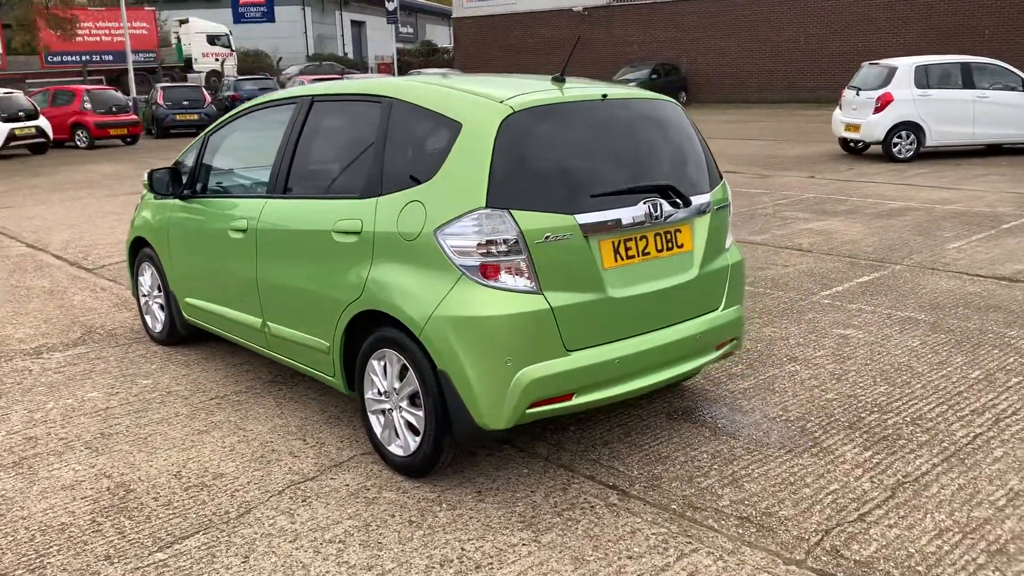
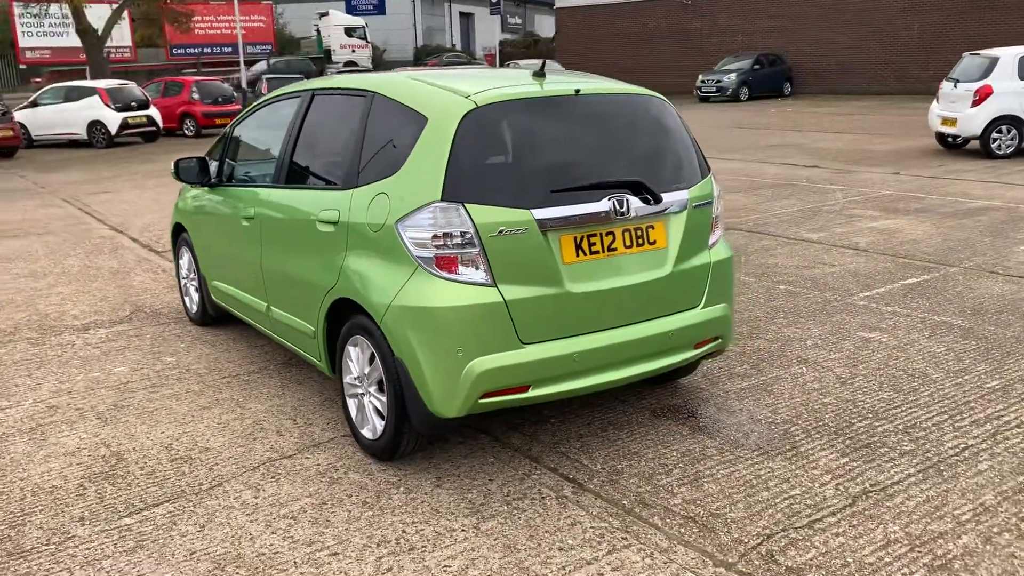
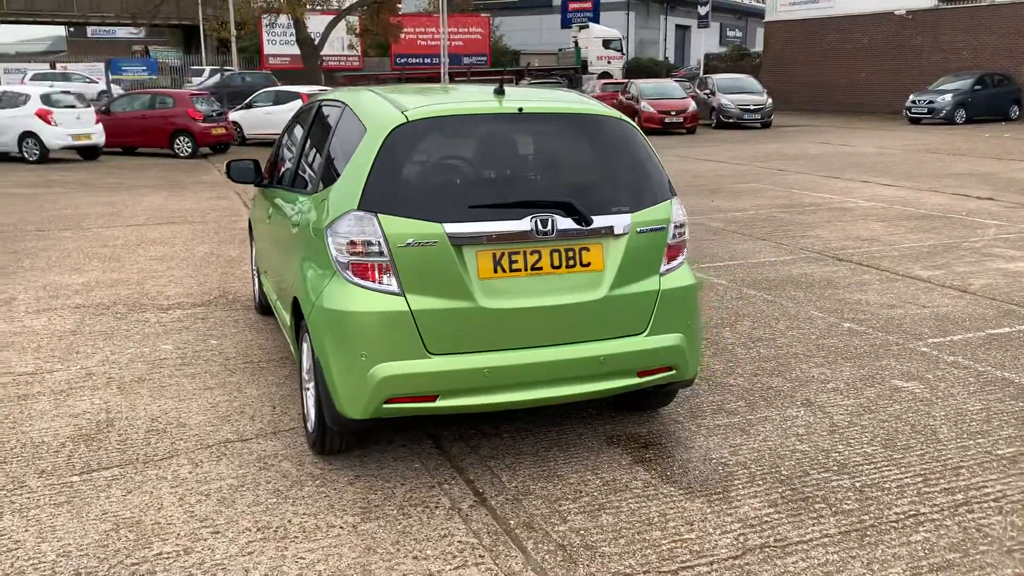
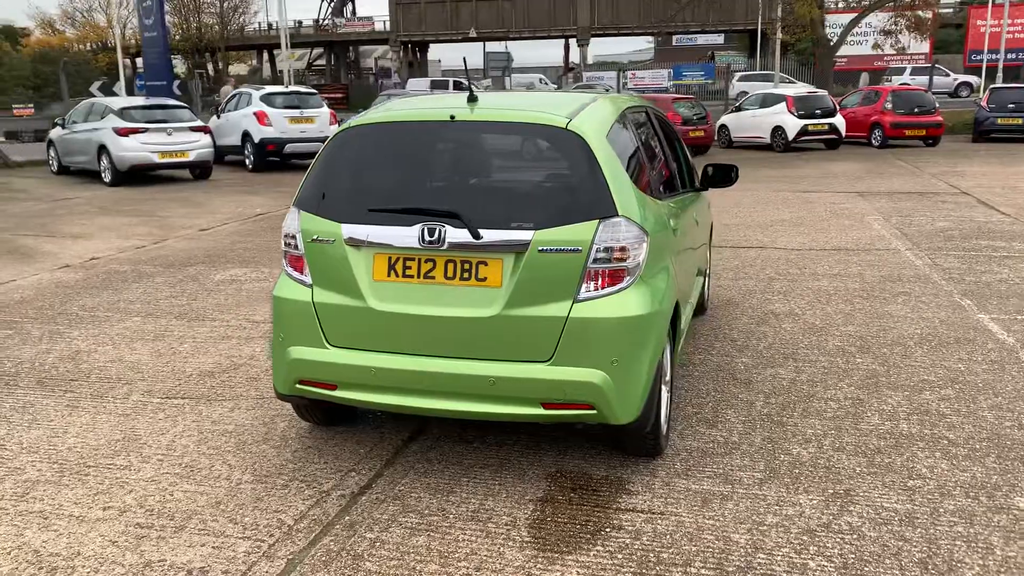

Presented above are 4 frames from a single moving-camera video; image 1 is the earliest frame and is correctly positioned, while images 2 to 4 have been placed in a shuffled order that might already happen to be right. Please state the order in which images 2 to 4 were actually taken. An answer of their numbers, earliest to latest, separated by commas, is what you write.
2, 3, 4
